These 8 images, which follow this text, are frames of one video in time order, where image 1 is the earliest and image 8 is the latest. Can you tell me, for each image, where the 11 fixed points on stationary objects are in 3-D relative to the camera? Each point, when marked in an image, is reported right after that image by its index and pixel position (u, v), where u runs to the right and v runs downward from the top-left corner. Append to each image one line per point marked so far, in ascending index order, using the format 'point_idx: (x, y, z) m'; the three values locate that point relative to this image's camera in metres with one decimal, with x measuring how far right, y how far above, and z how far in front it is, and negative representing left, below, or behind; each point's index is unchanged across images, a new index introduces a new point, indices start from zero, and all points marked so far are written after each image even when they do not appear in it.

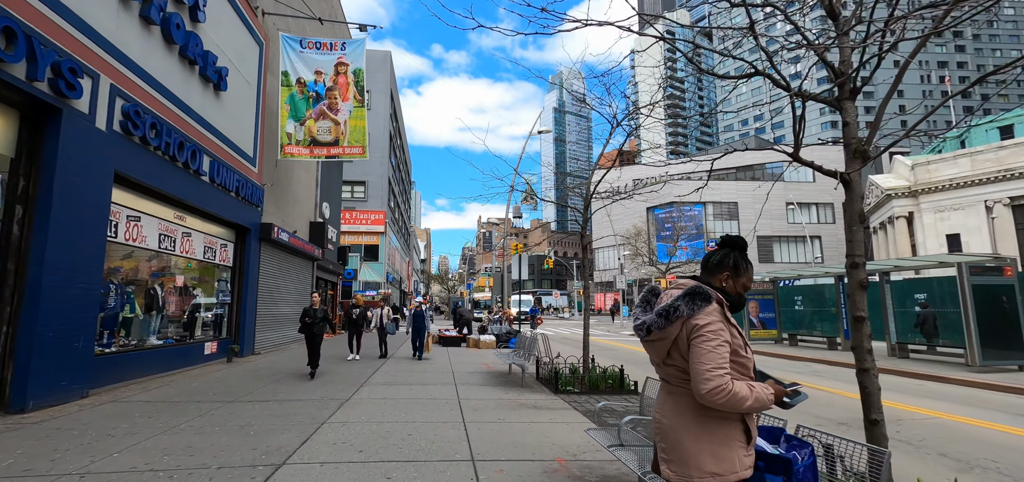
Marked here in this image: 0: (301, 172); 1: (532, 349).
0: (-7.9, +2.6, +16.9) m
1: (+0.4, -2.2, +9.2) m
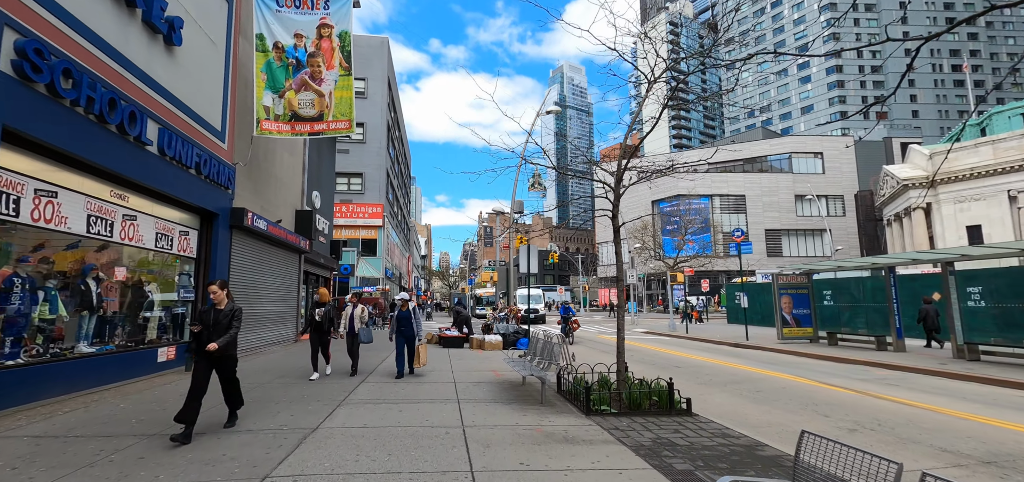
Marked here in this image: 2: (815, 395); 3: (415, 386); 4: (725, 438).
0: (-7.7, +2.9, +15.1) m
1: (+0.7, -1.9, +7.5) m
2: (+5.2, -2.7, +7.8) m
3: (-1.6, -2.4, +7.5) m
4: (+2.4, -2.2, +5.1) m
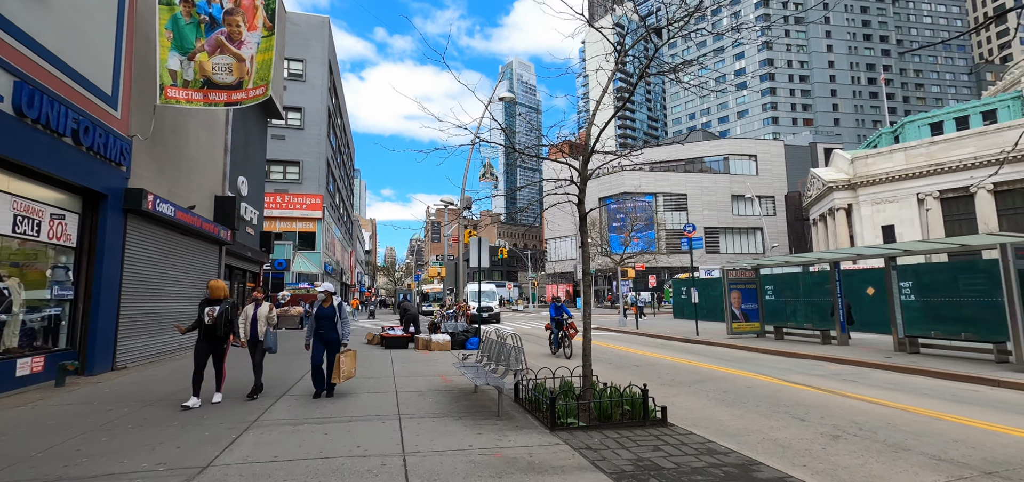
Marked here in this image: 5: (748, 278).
0: (-9.2, +3.2, +13.2) m
1: (0.0, -1.7, +6.6) m
2: (+4.4, -2.5, +7.5) m
3: (-2.3, -2.2, +6.3) m
4: (+2.0, -2.1, +4.4) m
5: (+8.7, -1.3, +16.7) m
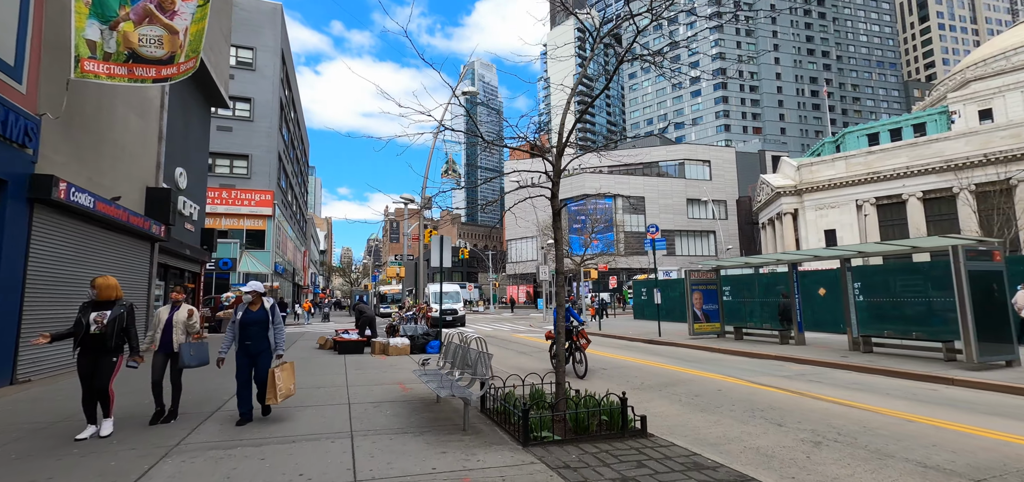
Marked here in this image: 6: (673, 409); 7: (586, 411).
0: (-10.1, +3.4, +11.8) m
1: (-0.5, -1.7, +6.1) m
2: (+3.9, -2.5, +7.3) m
3: (-2.7, -2.2, +5.6) m
4: (+1.7, -2.1, +4.1) m
5: (+7.3, -1.4, +16.9) m
6: (+2.5, -2.6, +6.9) m
7: (+0.8, -1.9, +5.1) m
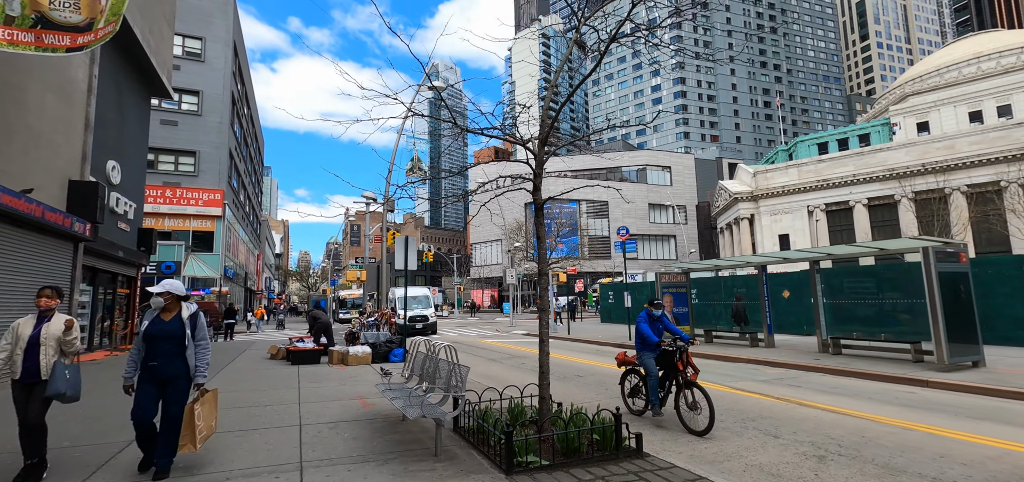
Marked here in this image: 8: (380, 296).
0: (-10.8, +3.4, +10.4) m
1: (-0.7, -1.7, +5.4) m
2: (+3.5, -2.5, +6.9) m
3: (-2.9, -2.1, +4.7) m
4: (+1.6, -2.0, +3.5) m
5: (+6.2, -1.5, +16.8) m
6: (+2.1, -2.5, +6.4) m
7: (+0.6, -1.9, +4.5) m
8: (-5.6, -2.4, +19.4) m
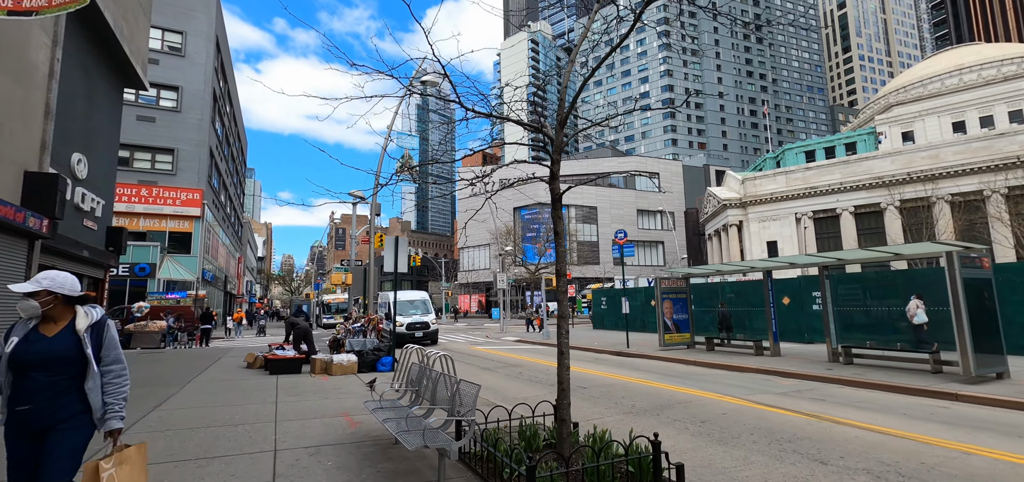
0: (-10.8, +3.4, +9.4) m
1: (-0.6, -1.6, +4.6) m
2: (+3.6, -2.6, +6.3) m
3: (-2.8, -2.0, +3.9) m
4: (+1.8, -2.0, +2.9) m
5: (+6.0, -1.6, +16.2) m
6: (+2.2, -2.5, +5.7) m
7: (+0.8, -1.8, +3.8) m
8: (-5.9, -2.5, +18.5) m
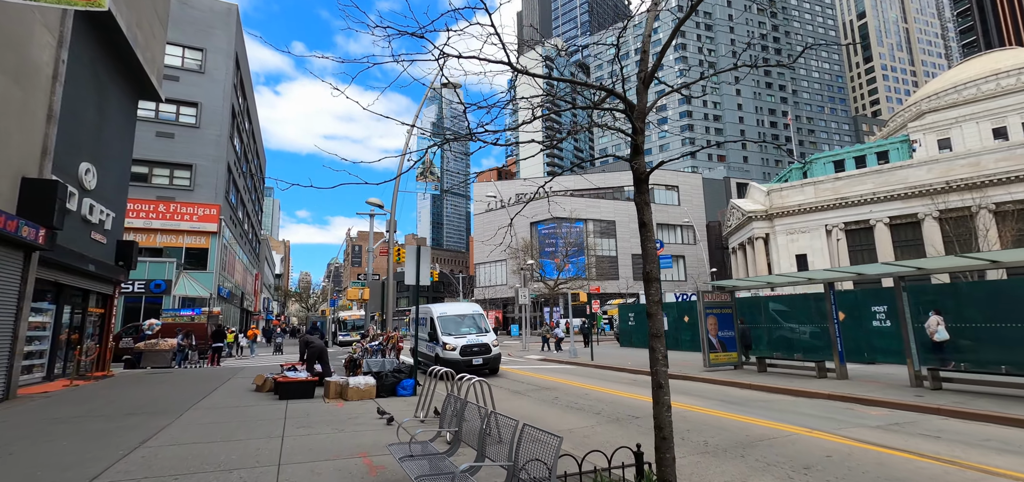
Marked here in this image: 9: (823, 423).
0: (-10.1, +3.2, +8.7) m
1: (0.0, -1.6, +3.4) m
2: (+4.2, -2.5, +5.0) m
3: (-2.2, -2.0, +2.7) m
4: (+2.3, -1.9, +1.6) m
5: (+6.9, -2.0, +14.8) m
6: (+2.8, -2.5, +4.4) m
7: (+1.3, -1.8, +2.6) m
8: (-4.9, -3.0, +17.4) m
9: (+5.2, -3.0, +7.6) m
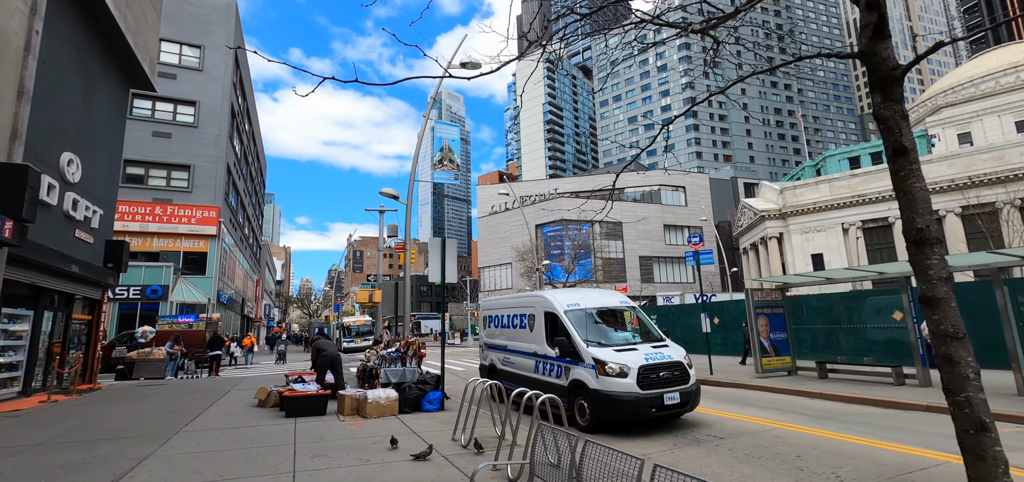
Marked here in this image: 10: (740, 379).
0: (-9.3, +3.4, +7.4) m
1: (+0.8, -1.3, +2.0) m
2: (+5.1, -2.2, +3.5) m
3: (-1.4, -1.7, +1.3) m
4: (+3.1, -1.5, +0.2) m
5: (+7.8, -1.7, +13.4) m
6: (+3.7, -2.2, +3.0) m
7: (+2.2, -1.5, +1.1) m
8: (-4.1, -2.9, +16.0) m
9: (+6.0, -2.8, +6.2) m
10: (+6.6, -4.0, +13.2) m
